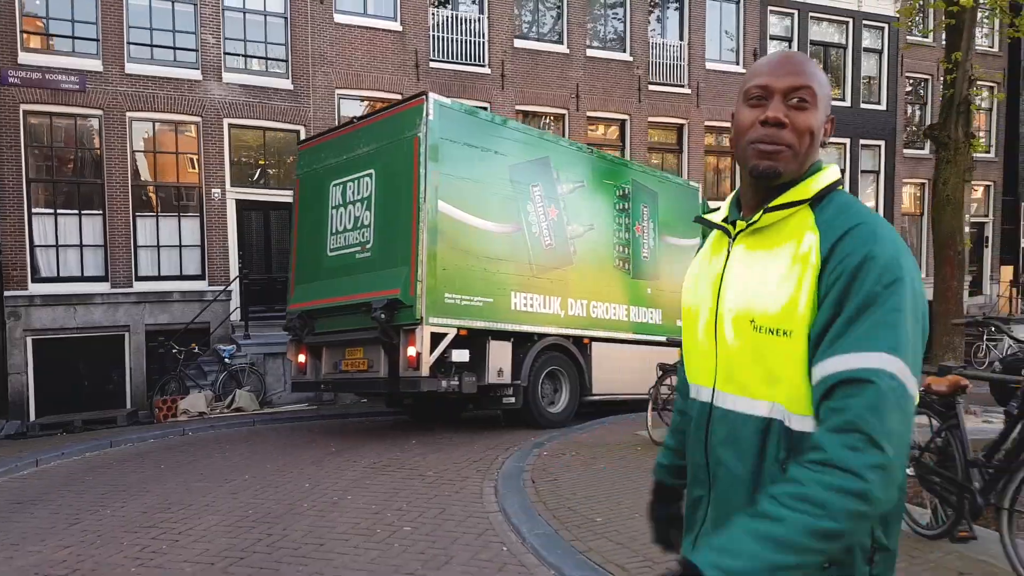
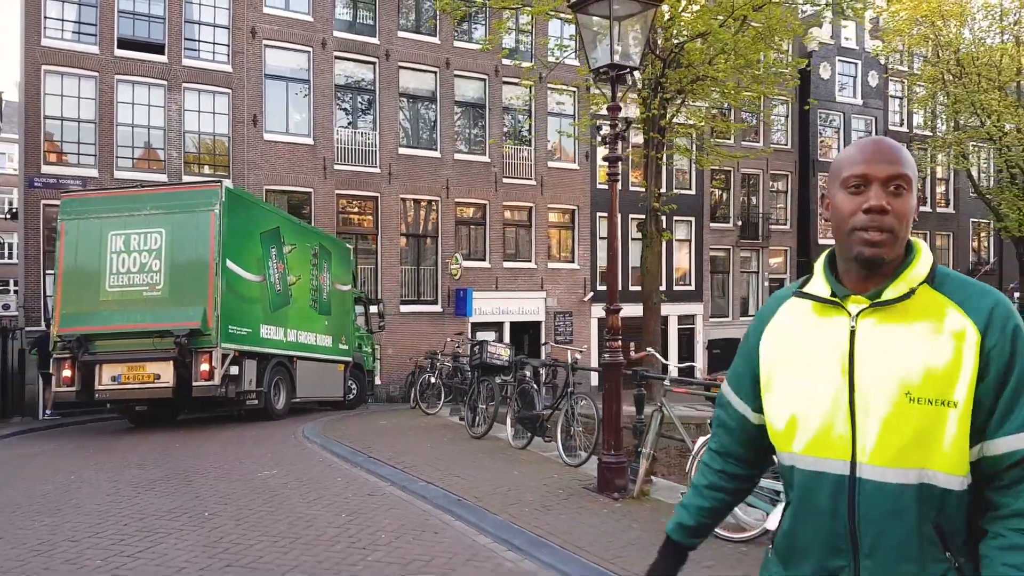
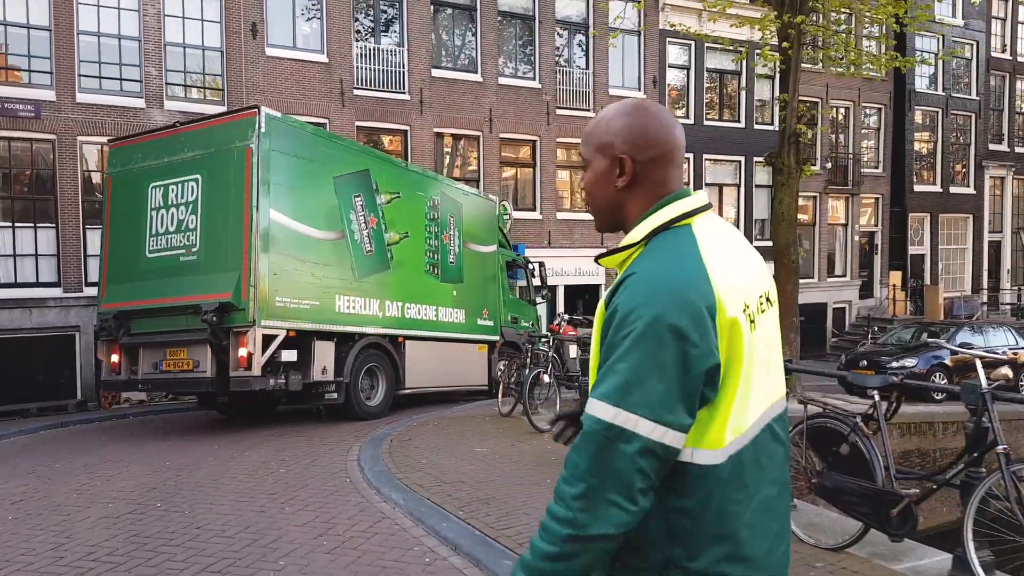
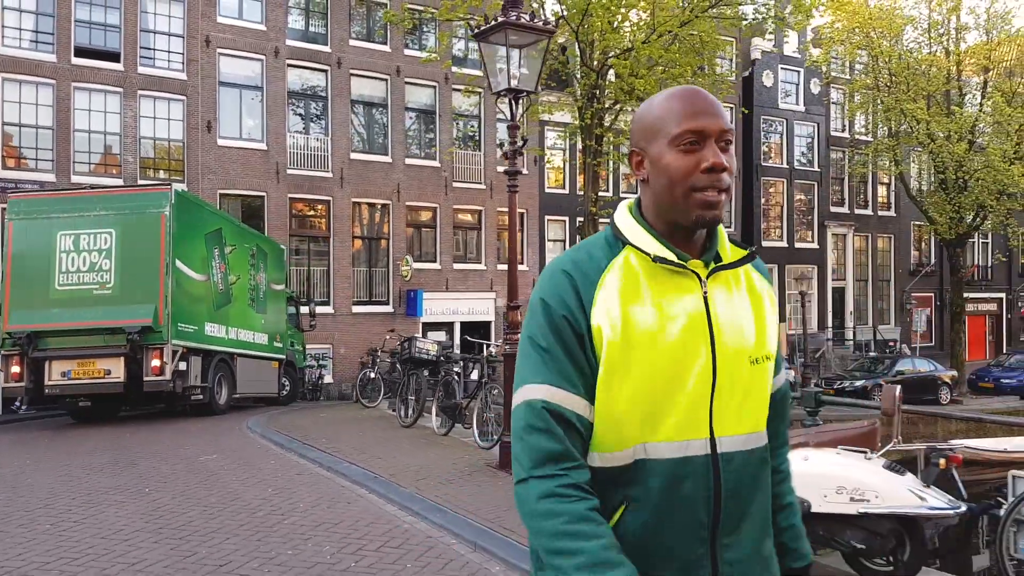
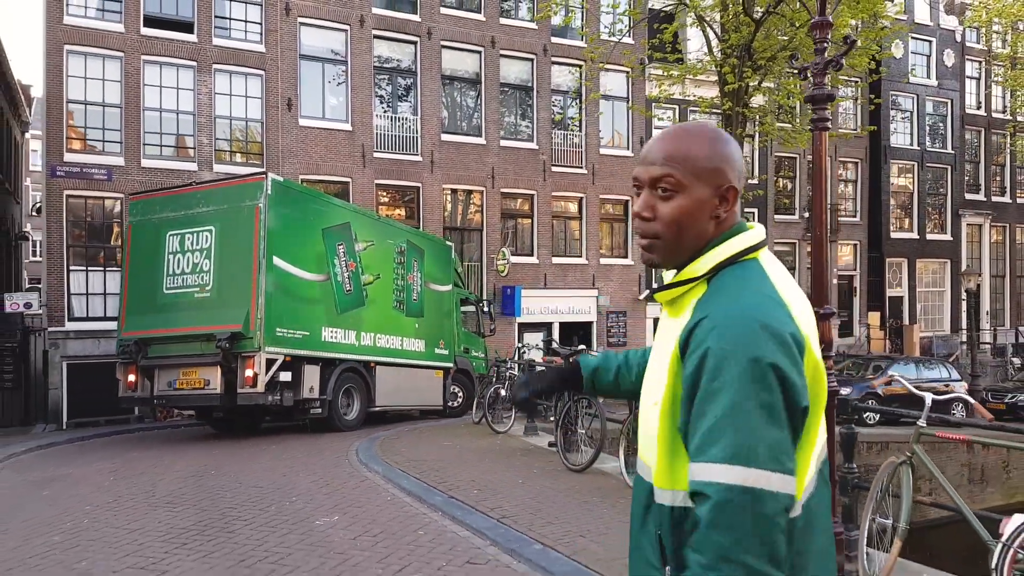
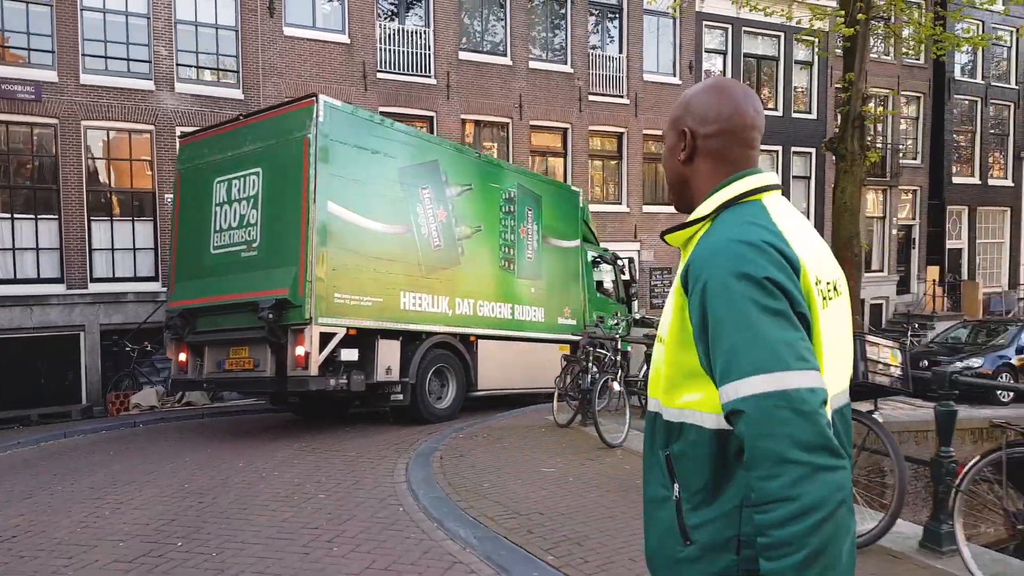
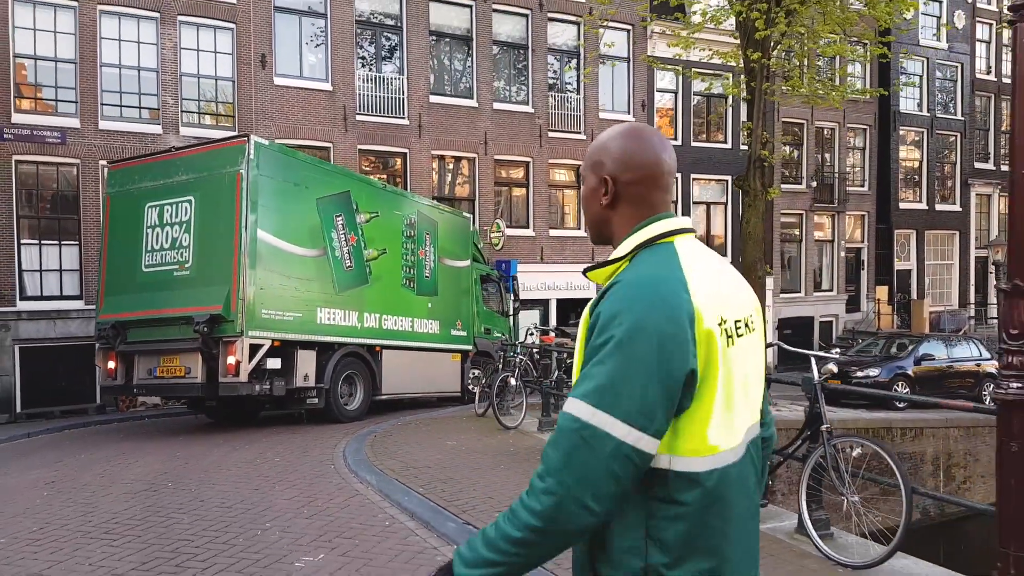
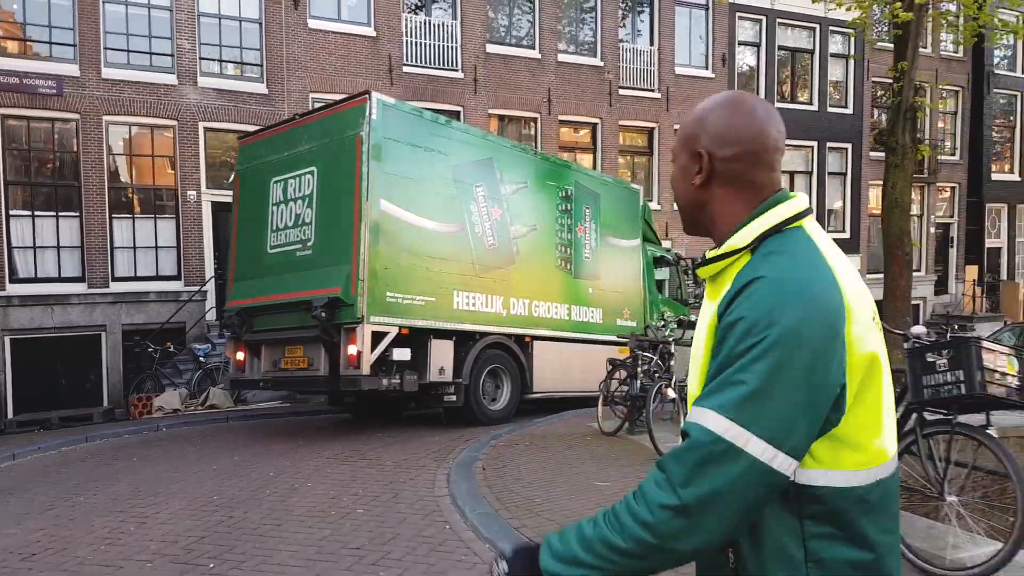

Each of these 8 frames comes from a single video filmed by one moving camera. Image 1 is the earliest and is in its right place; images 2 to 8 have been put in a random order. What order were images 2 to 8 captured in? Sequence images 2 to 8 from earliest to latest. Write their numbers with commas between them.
8, 6, 3, 7, 5, 2, 4
